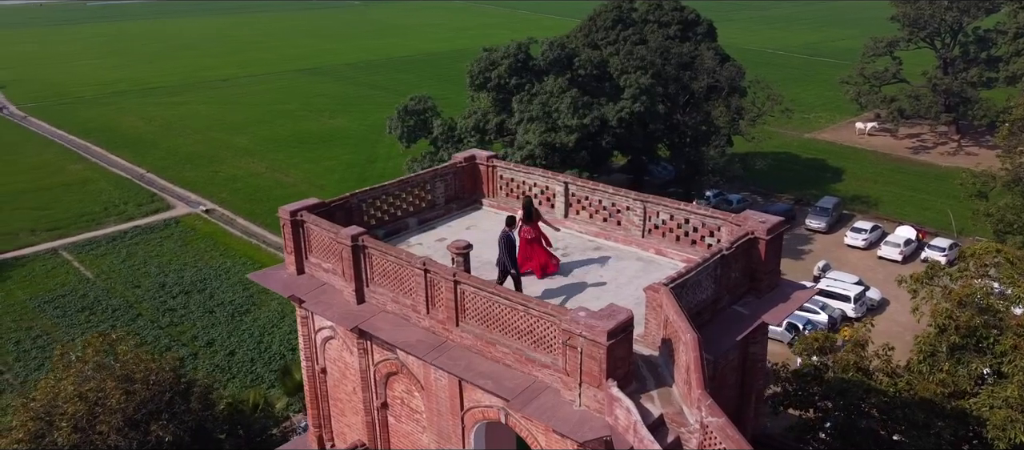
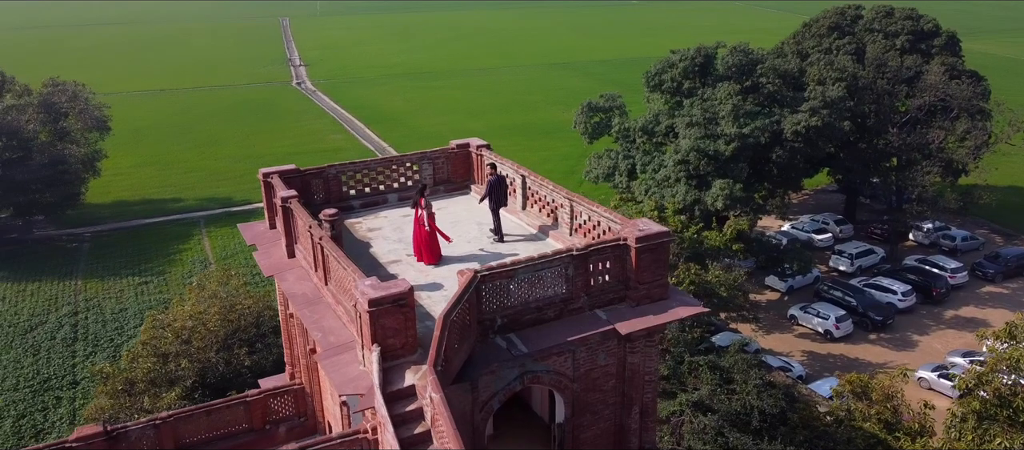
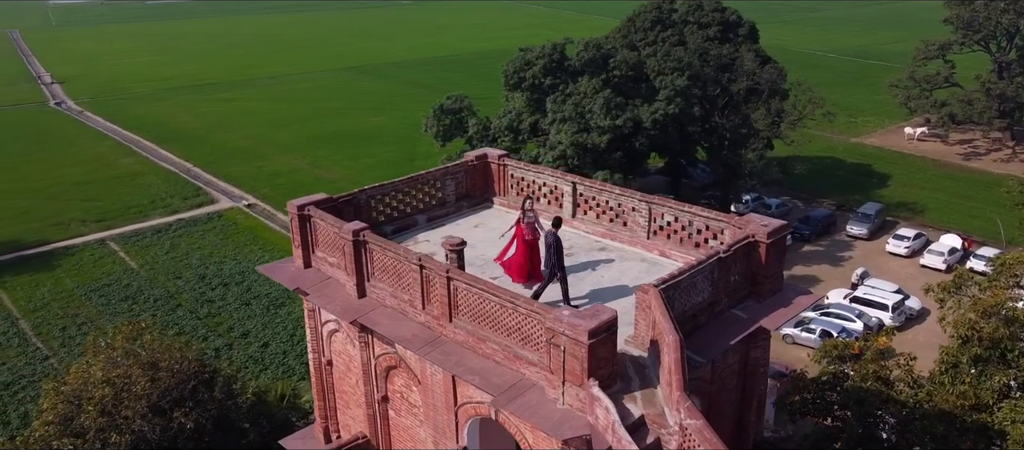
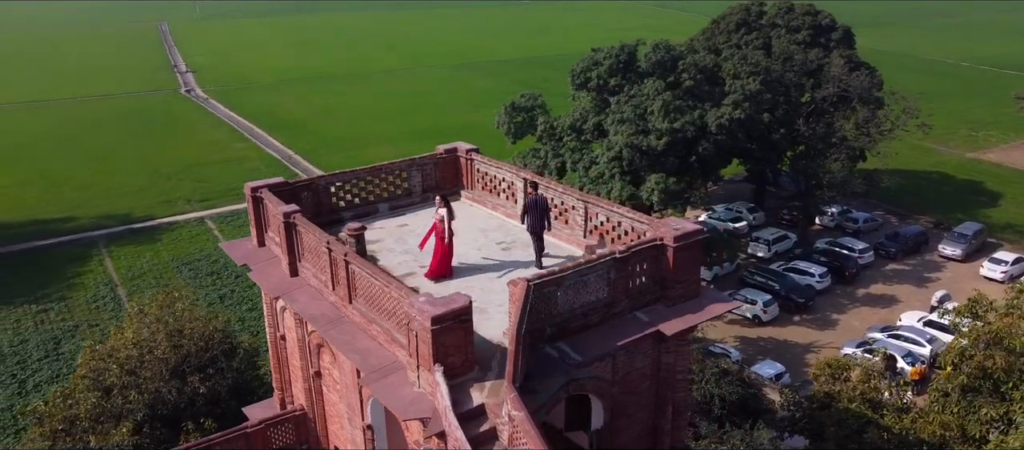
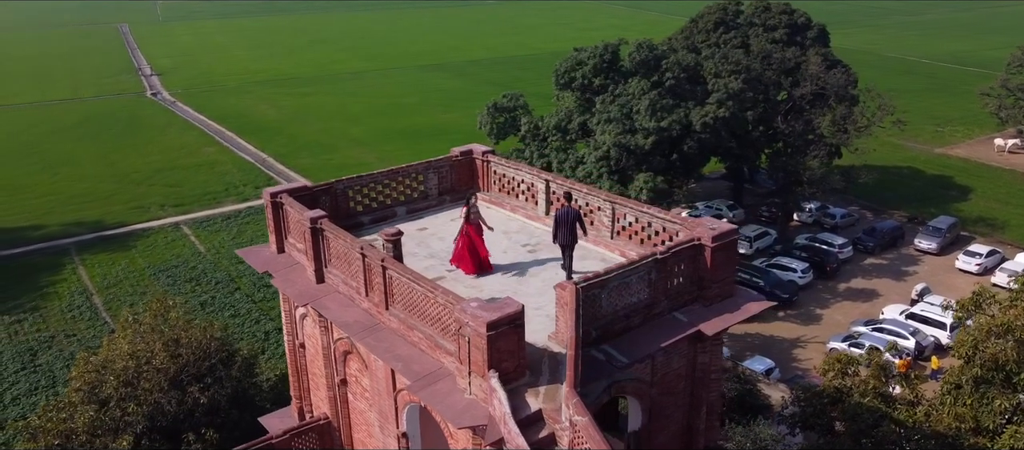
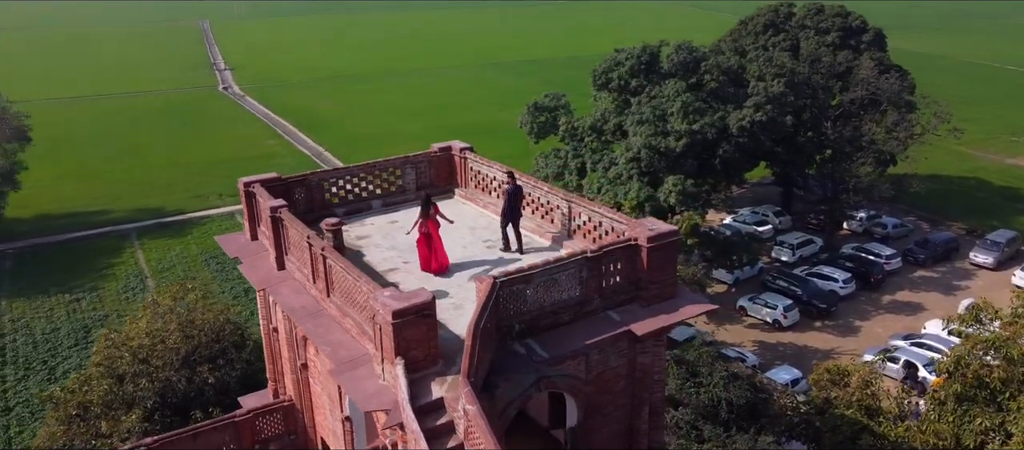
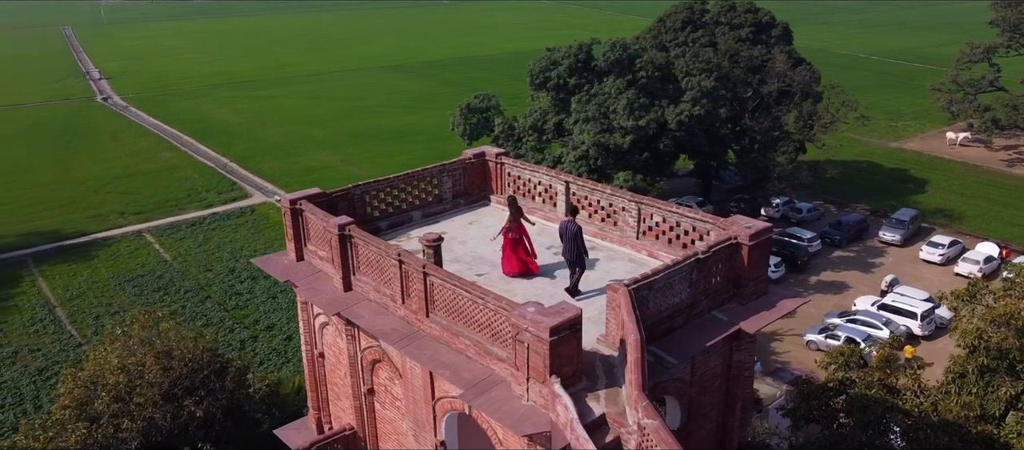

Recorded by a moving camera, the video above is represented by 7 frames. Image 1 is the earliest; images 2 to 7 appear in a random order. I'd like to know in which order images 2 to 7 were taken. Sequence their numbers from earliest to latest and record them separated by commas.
3, 7, 5, 4, 6, 2
